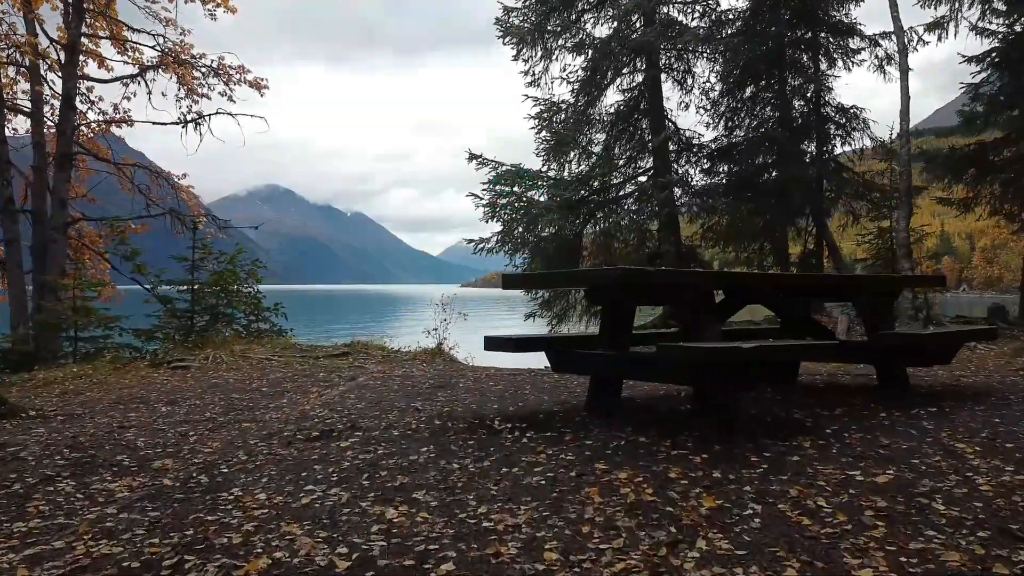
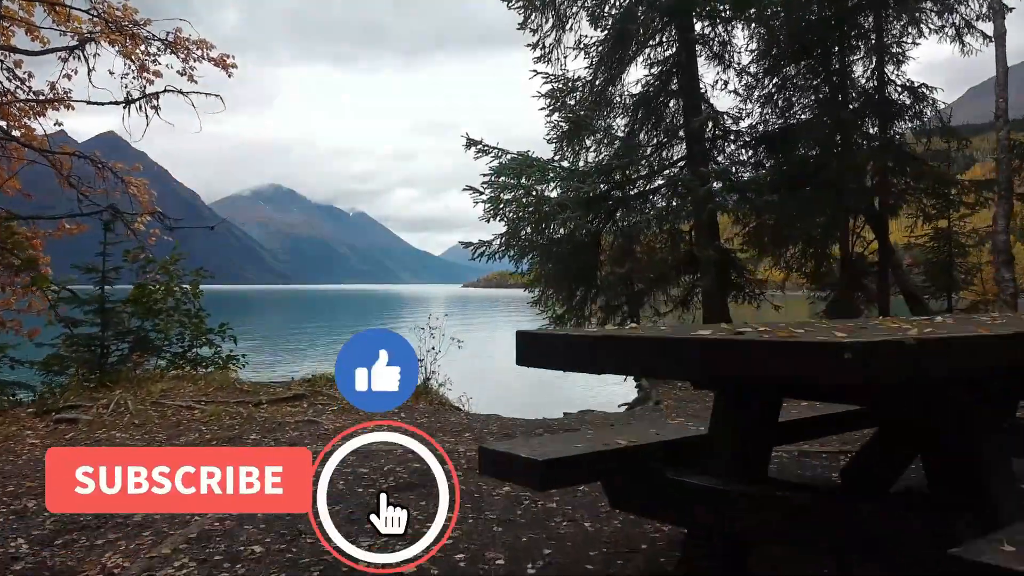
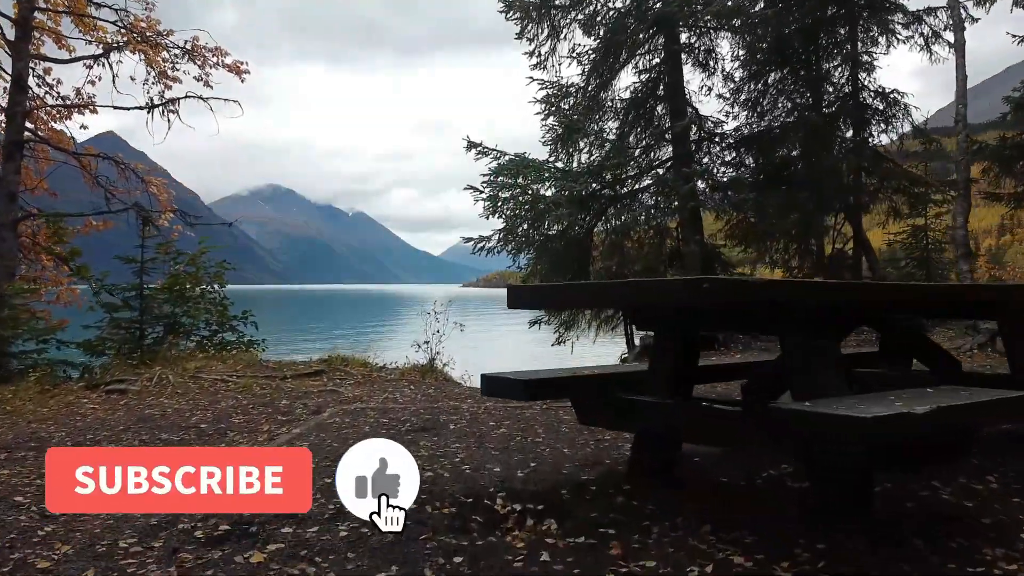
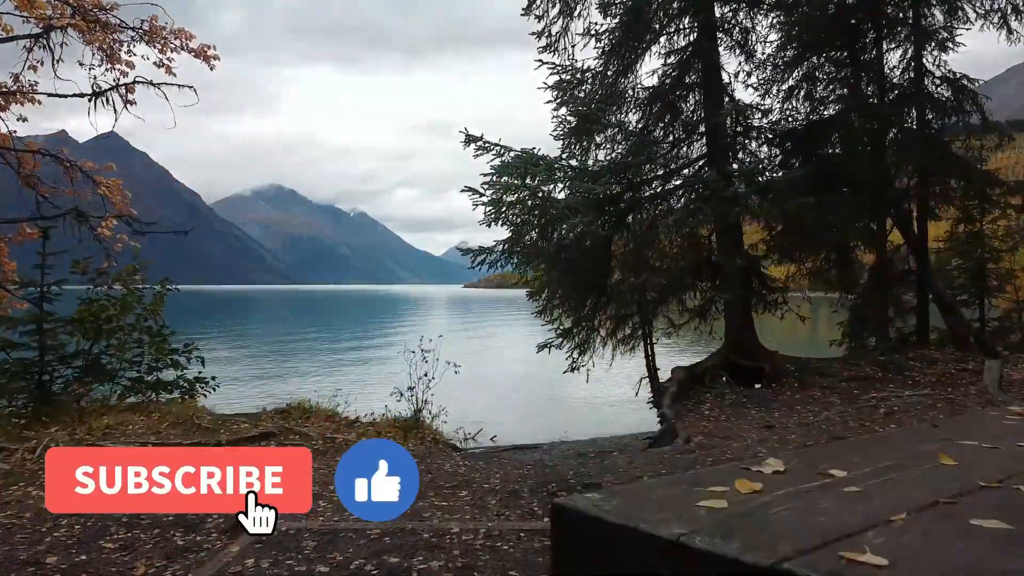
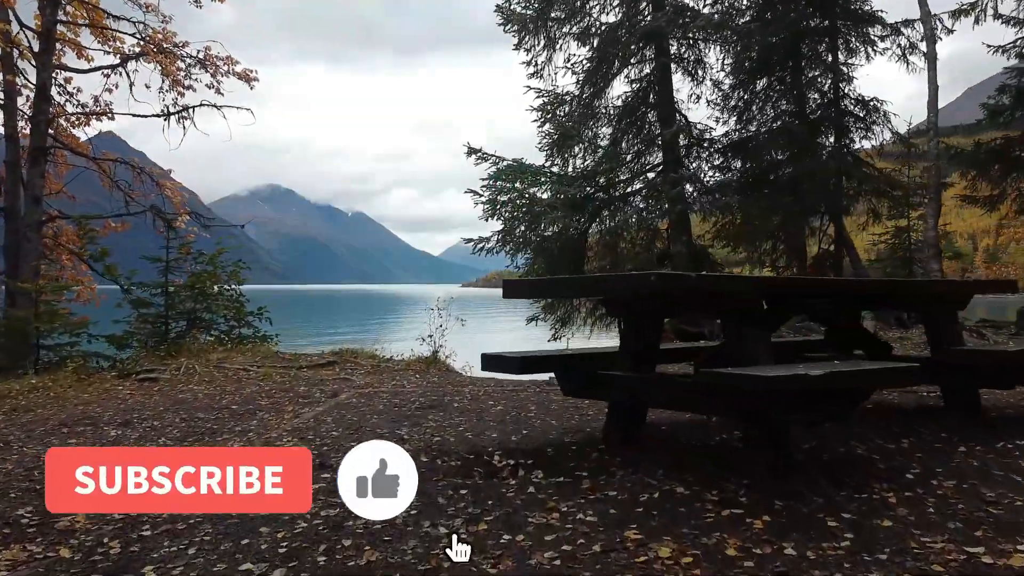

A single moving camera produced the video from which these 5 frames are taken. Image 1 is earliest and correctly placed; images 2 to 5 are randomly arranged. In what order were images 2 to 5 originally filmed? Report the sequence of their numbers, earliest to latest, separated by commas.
5, 3, 2, 4
